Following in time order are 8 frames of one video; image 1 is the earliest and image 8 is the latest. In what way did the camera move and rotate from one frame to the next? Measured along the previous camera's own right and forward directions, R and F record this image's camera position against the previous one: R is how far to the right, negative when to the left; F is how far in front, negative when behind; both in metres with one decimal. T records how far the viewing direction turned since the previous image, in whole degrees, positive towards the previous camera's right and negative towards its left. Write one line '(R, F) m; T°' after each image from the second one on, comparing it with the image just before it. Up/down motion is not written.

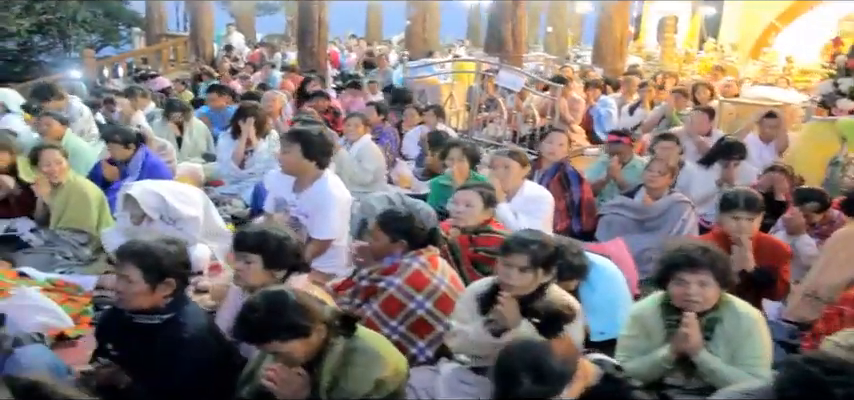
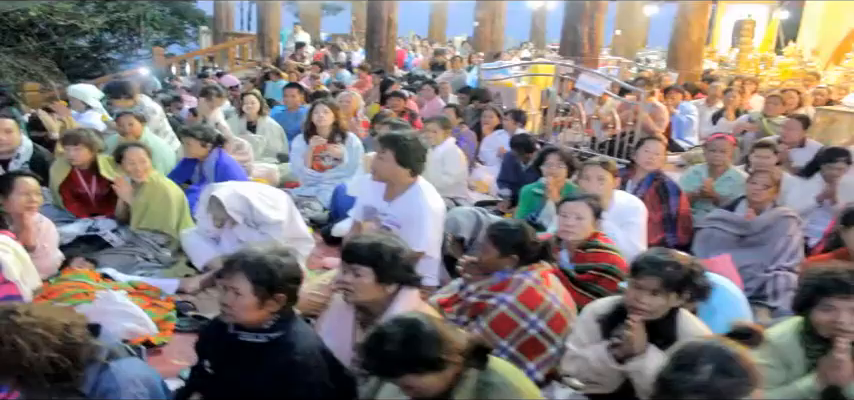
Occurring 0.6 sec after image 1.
(-0.2, +0.2) m; -3°
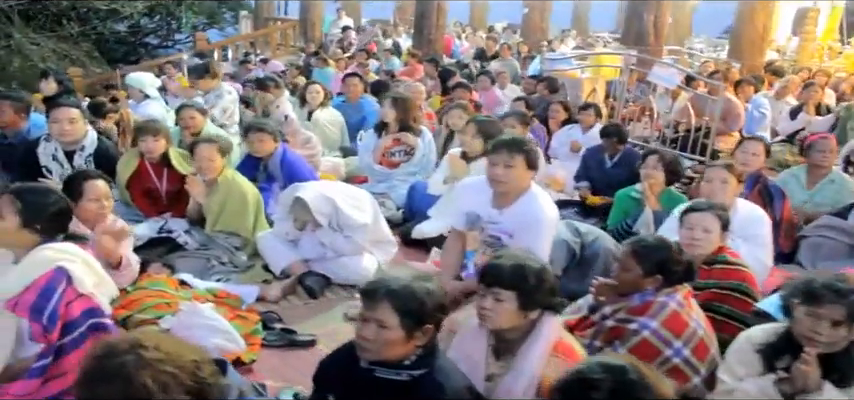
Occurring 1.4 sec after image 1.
(-0.4, +0.3) m; -2°
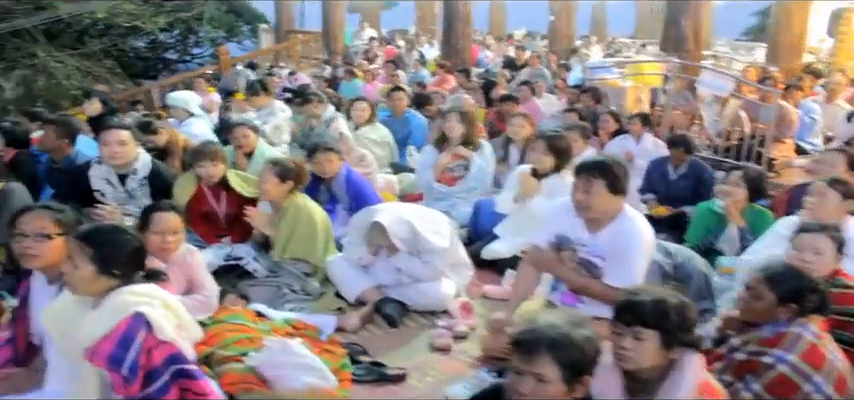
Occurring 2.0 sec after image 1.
(-0.3, +0.2) m; -1°
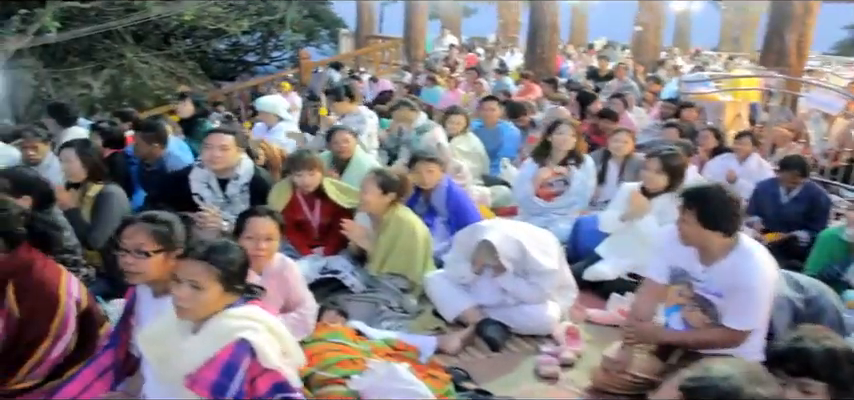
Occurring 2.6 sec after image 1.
(-0.2, +0.2) m; -4°
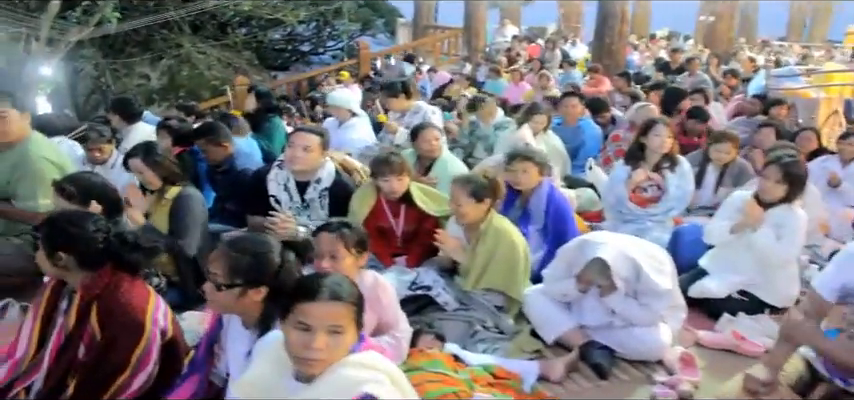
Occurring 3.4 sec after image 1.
(-0.2, +0.3) m; -3°
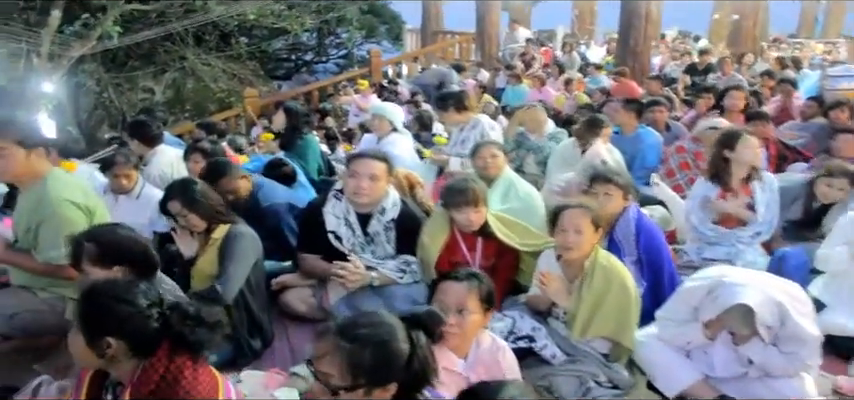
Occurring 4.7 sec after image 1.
(-0.4, +0.5) m; 0°
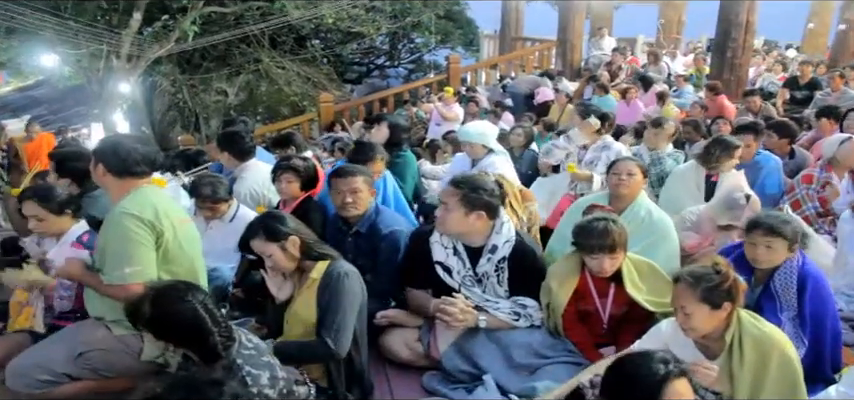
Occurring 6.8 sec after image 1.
(-0.3, +0.5) m; -4°
